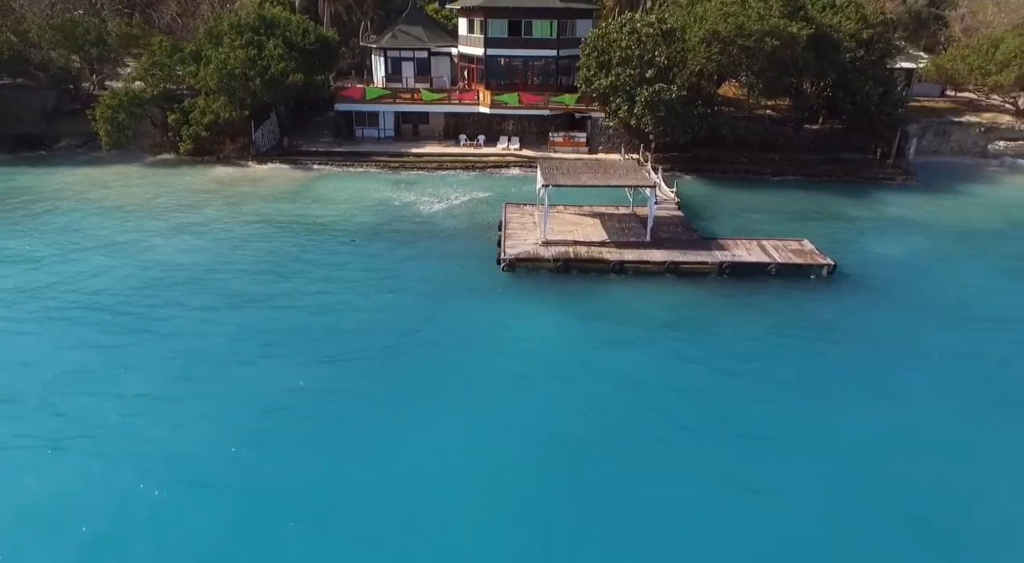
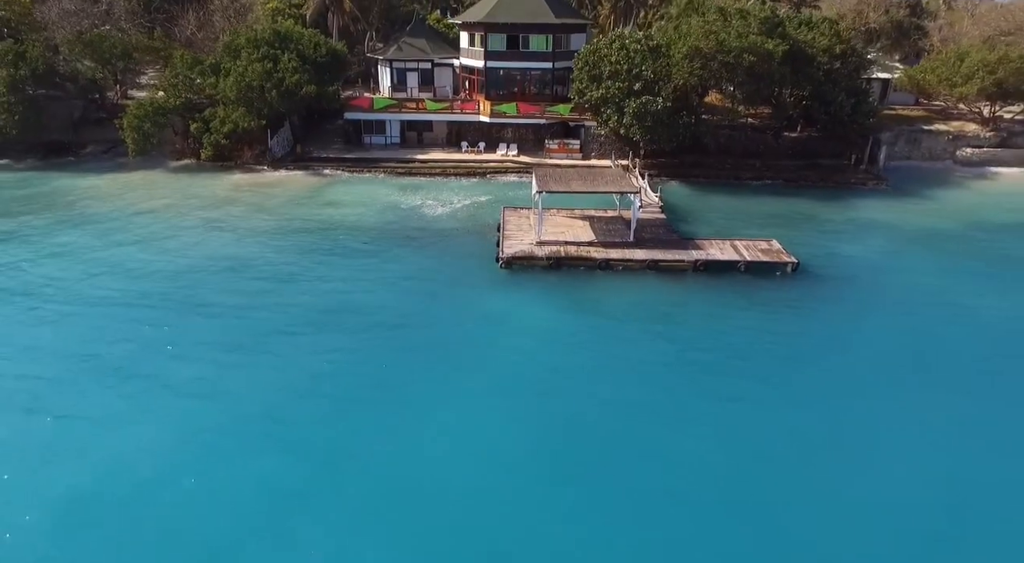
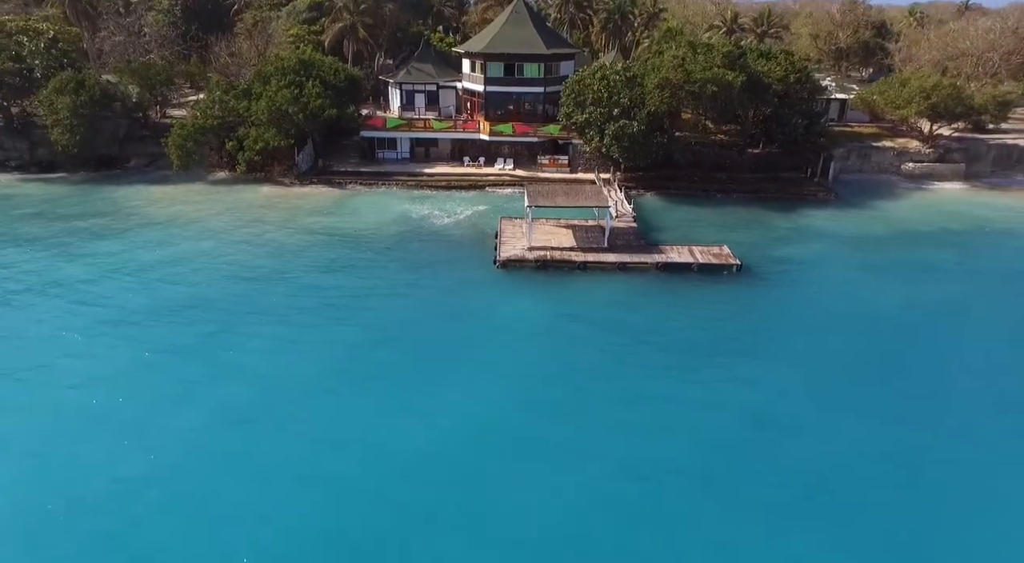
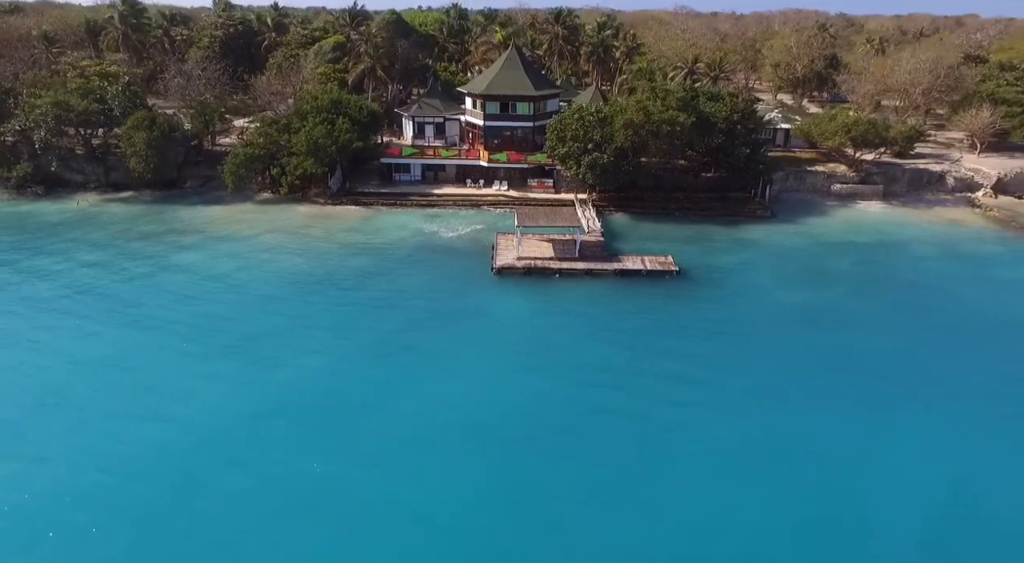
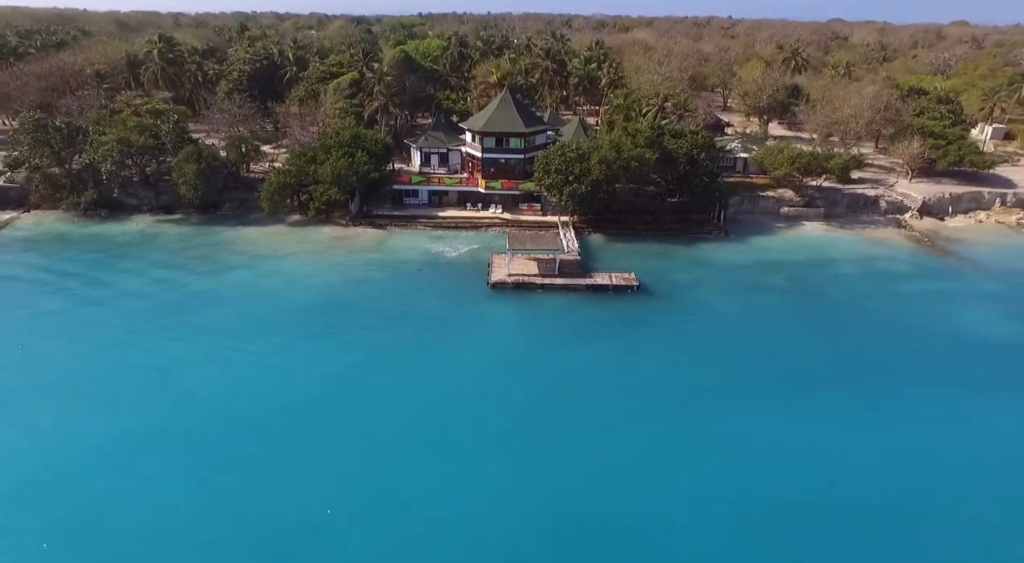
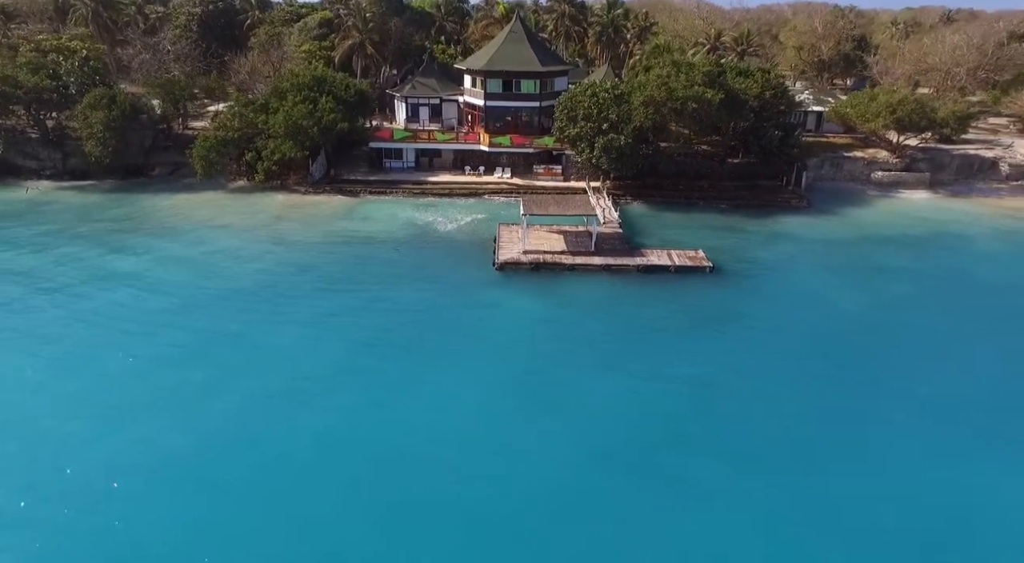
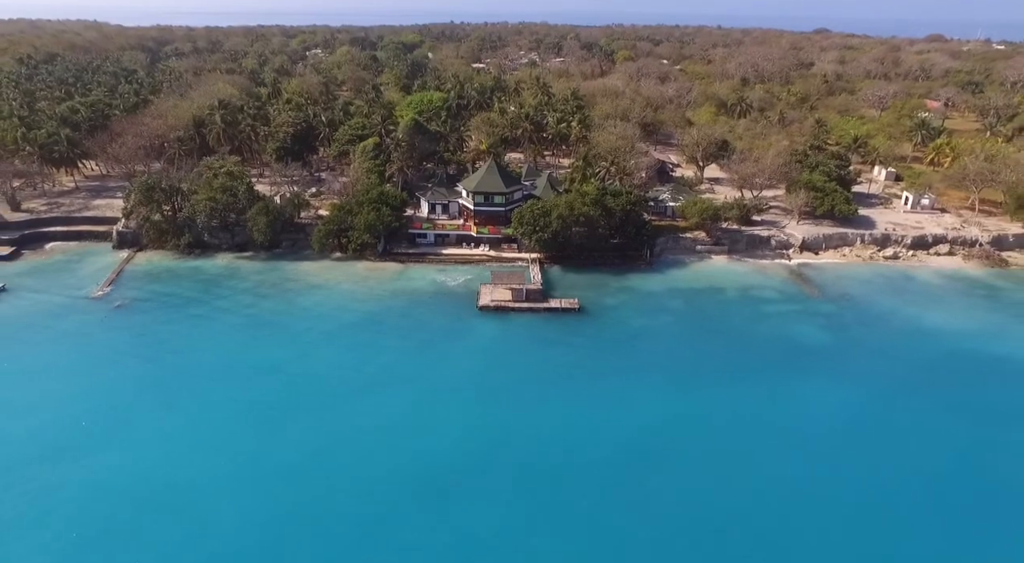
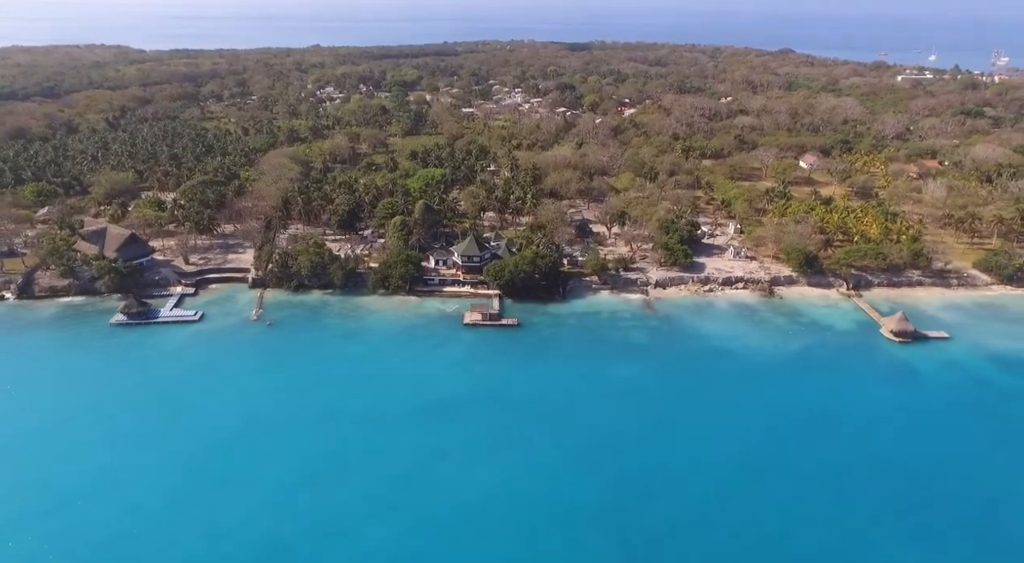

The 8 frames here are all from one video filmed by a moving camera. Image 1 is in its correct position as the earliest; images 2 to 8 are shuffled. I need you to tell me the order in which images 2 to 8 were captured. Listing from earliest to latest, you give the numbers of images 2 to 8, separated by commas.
2, 3, 6, 4, 5, 7, 8
